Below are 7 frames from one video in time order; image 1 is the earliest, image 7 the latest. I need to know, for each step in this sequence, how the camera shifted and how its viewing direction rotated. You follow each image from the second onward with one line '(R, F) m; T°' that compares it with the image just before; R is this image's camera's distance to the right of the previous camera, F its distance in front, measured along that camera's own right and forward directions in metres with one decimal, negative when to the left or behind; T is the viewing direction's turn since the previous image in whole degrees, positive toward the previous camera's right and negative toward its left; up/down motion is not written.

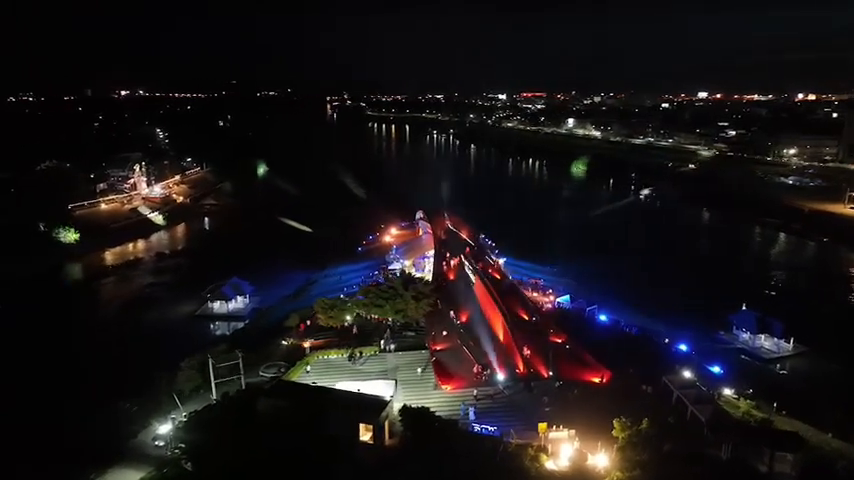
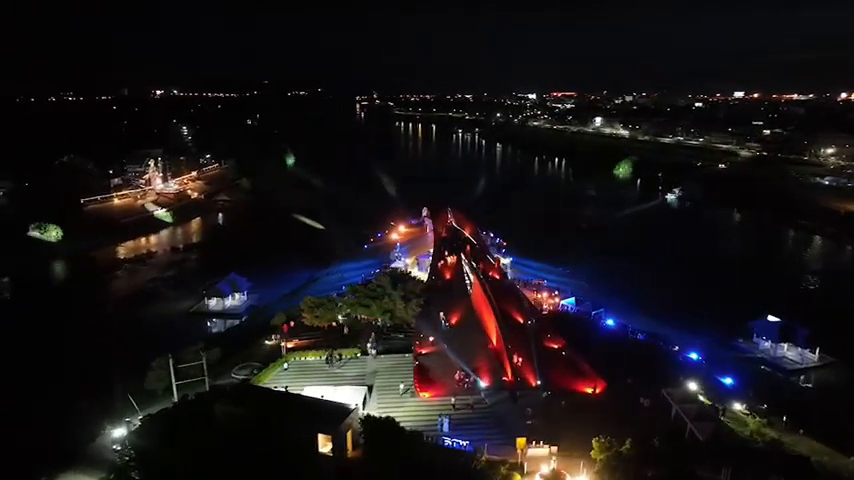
(+1.1, +1.1) m; -3°
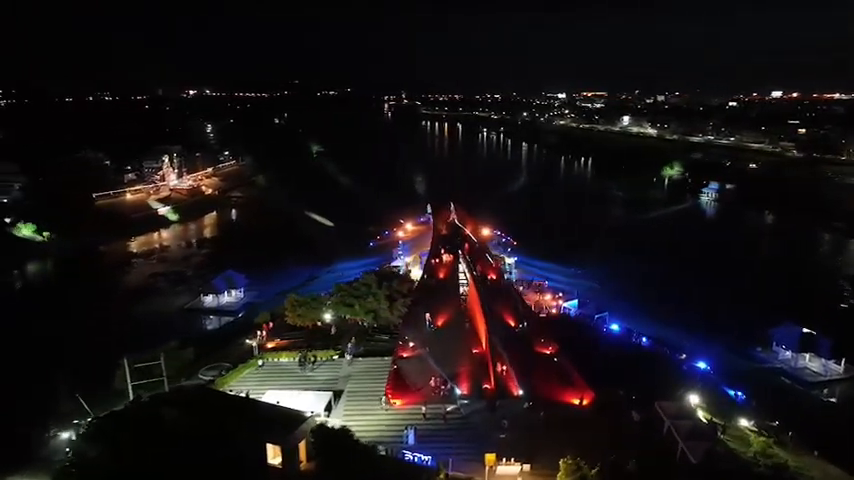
(+1.1, +1.0) m; -3°
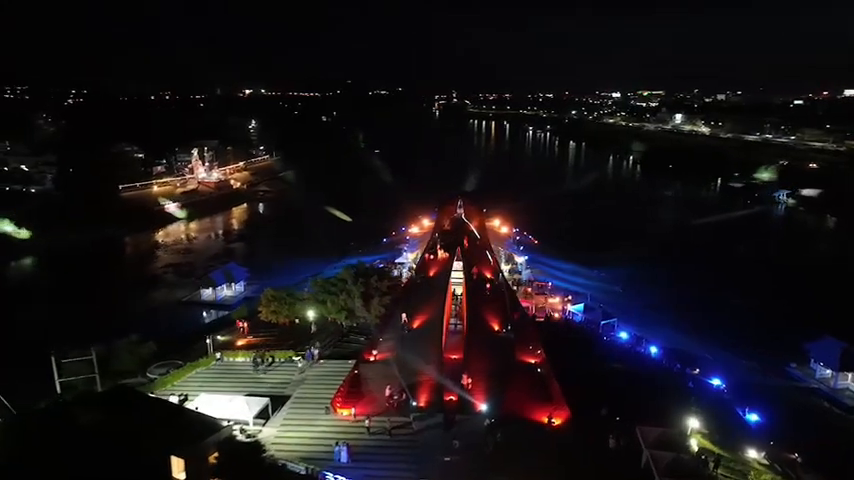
(+1.7, +1.5) m; -5°
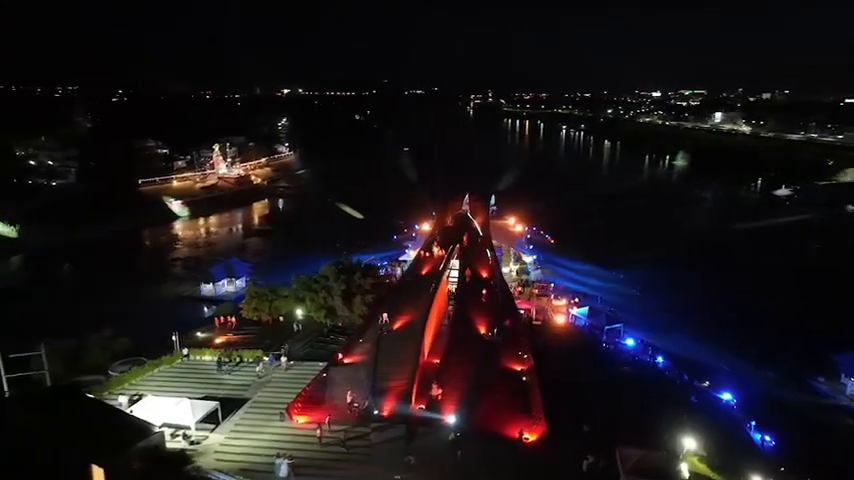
(+1.2, +1.0) m; -3°
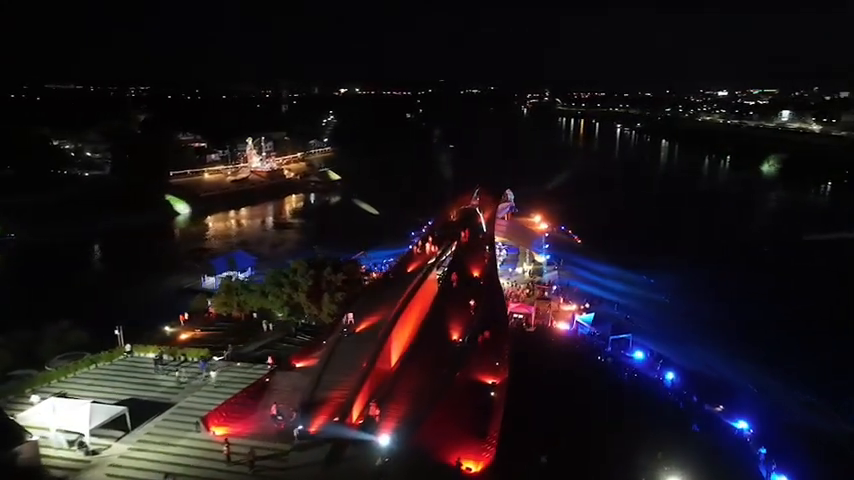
(+1.7, +1.5) m; -5°
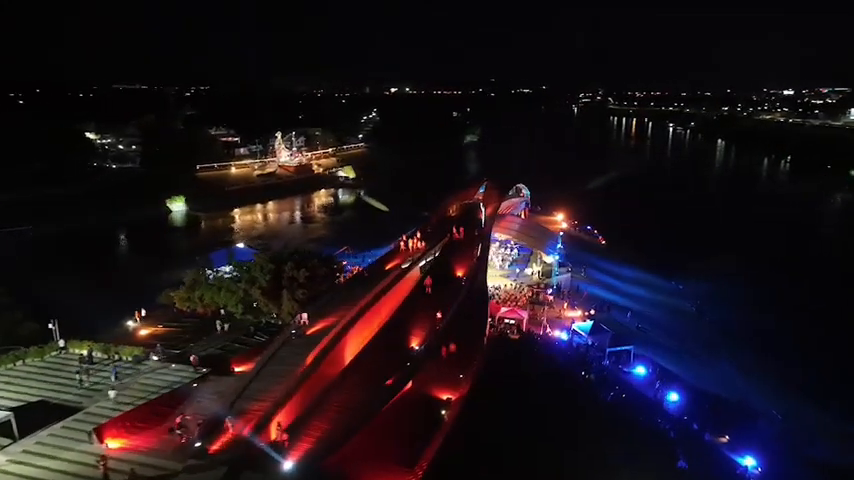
(+1.5, +1.4) m; -5°
